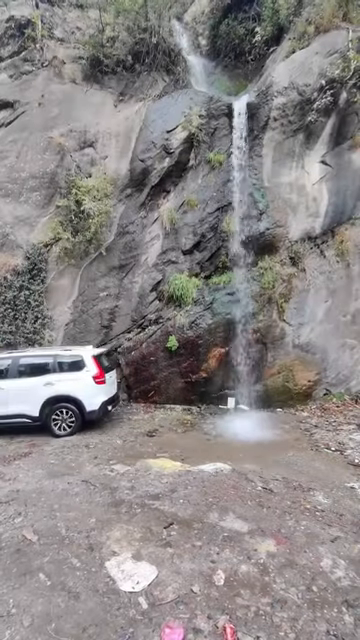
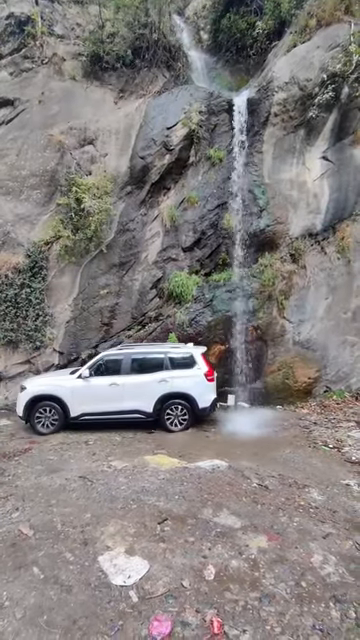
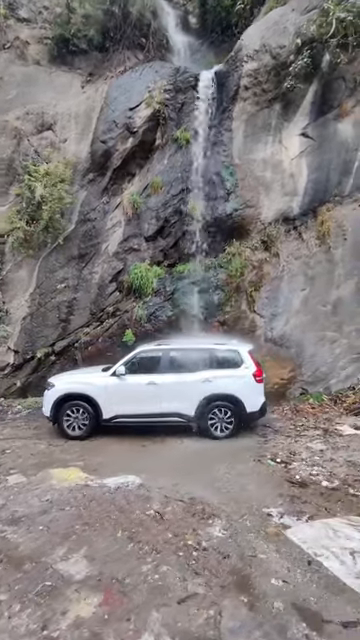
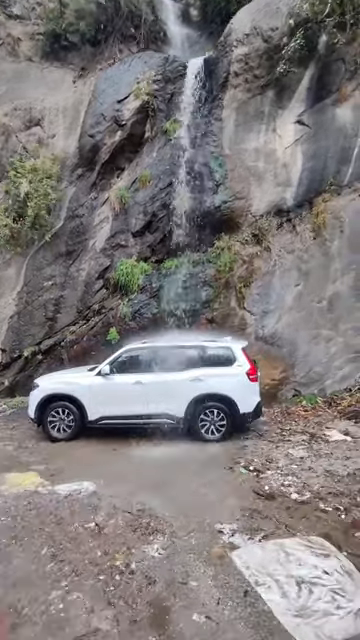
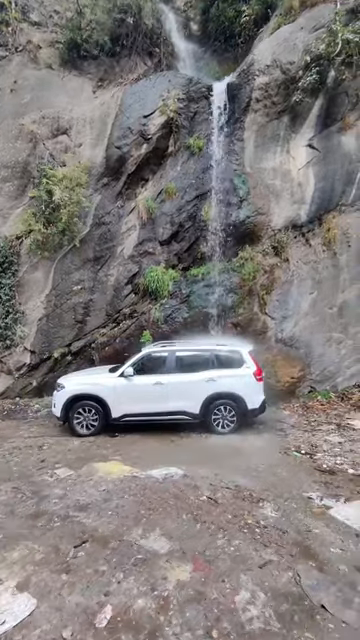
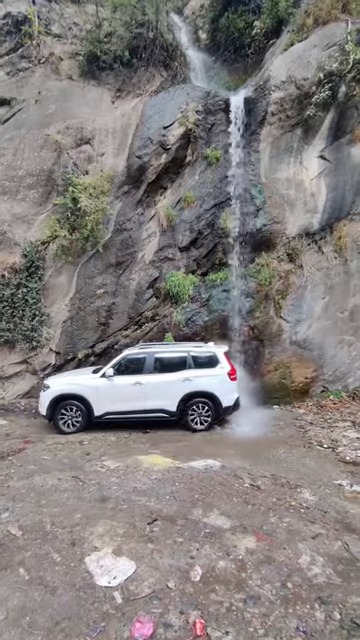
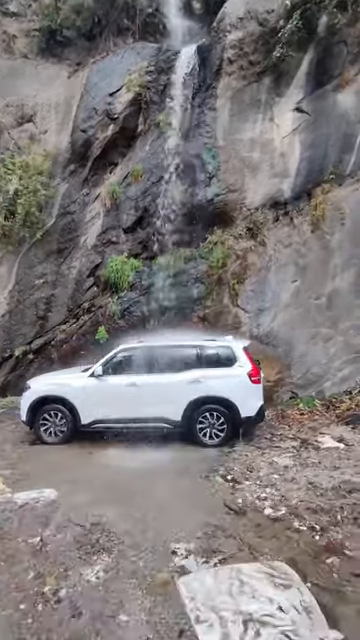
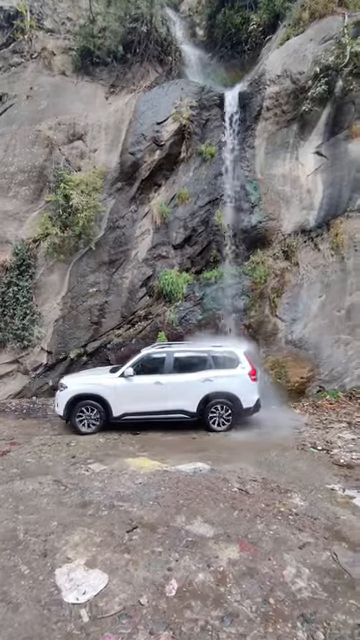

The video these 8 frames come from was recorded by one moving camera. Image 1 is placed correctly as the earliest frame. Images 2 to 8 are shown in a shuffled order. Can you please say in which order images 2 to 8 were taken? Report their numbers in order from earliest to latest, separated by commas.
2, 6, 8, 5, 3, 4, 7
